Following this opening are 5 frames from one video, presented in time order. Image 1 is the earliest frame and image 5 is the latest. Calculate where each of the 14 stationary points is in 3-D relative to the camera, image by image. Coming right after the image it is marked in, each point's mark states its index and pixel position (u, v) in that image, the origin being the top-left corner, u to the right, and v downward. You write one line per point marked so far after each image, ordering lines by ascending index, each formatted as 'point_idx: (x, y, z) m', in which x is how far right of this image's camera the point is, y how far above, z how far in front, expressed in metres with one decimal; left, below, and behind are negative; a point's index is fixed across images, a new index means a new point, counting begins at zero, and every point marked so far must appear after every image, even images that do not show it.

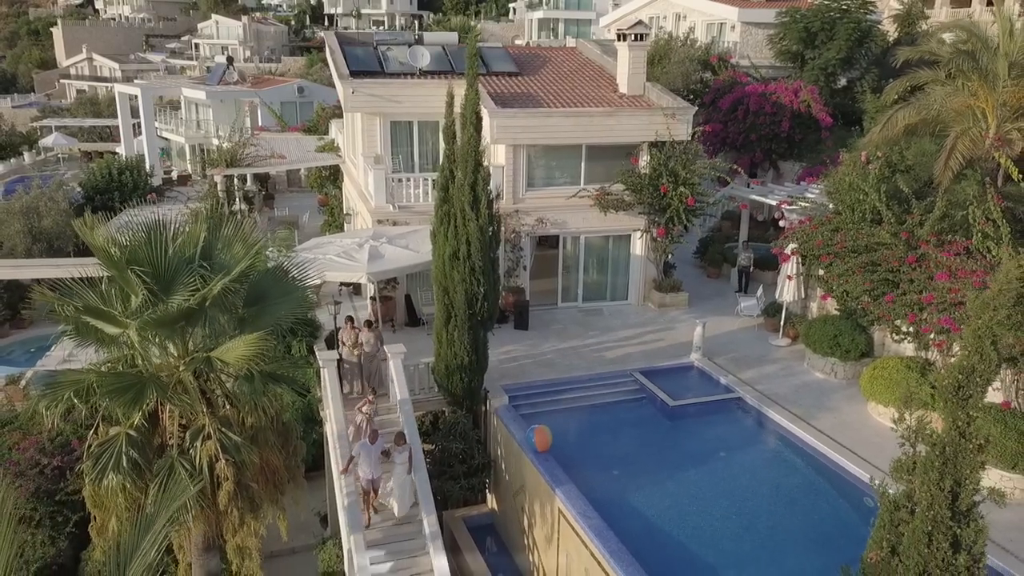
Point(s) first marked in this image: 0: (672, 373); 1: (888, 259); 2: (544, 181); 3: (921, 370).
0: (+3.3, -1.7, +16.3) m
1: (+6.4, +0.5, +13.7) m
2: (+0.8, +2.5, +18.9) m
3: (+6.9, -1.6, +13.1) m
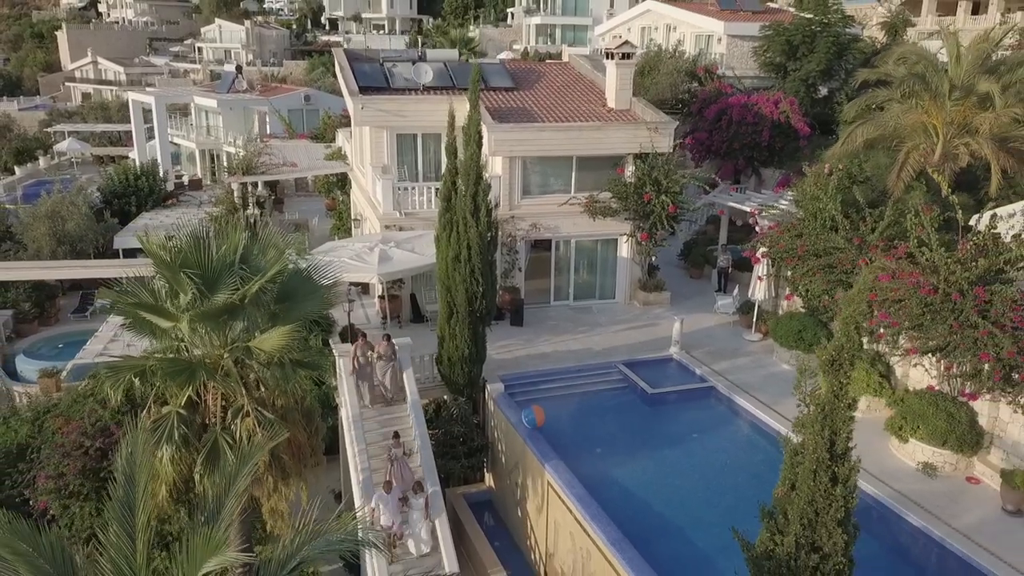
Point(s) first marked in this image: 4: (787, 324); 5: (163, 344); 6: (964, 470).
0: (+3.2, -1.7, +18.0) m
1: (+6.3, +0.5, +15.4) m
2: (+0.7, +2.5, +20.6) m
3: (+6.8, -1.6, +14.7) m
4: (+6.0, -0.8, +17.3) m
5: (-5.0, -0.8, +11.4) m
6: (+7.4, -3.0, +13.1) m
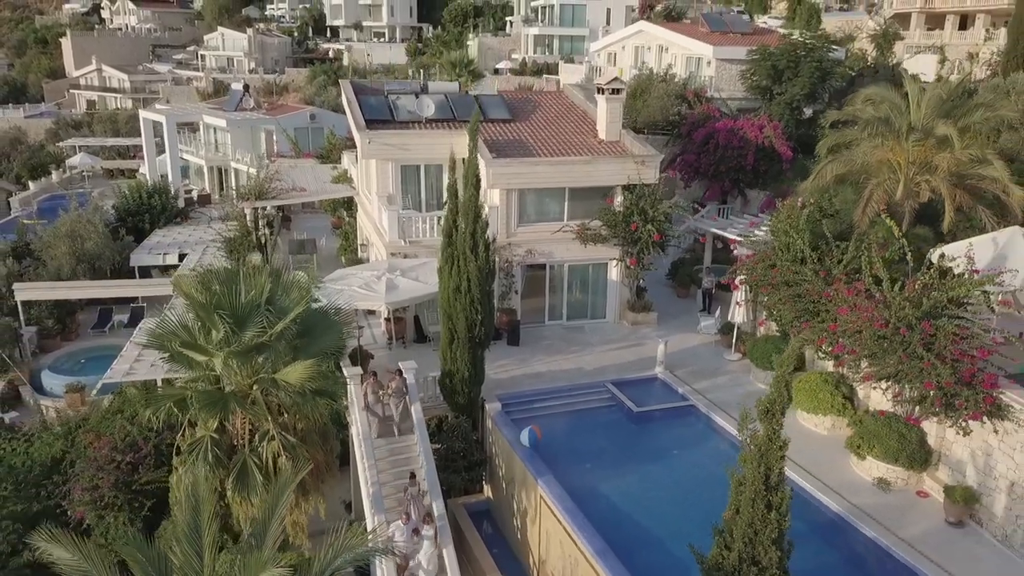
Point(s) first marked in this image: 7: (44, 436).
0: (+3.1, -2.3, +19.4) m
1: (+6.3, -0.1, +16.8) m
2: (+0.6, +1.9, +22.0) m
3: (+6.8, -2.2, +16.2) m
4: (+5.9, -1.4, +18.8) m
5: (-5.1, -1.4, +12.9) m
6: (+7.3, -3.6, +14.5) m
7: (-11.4, -3.6, +19.4) m
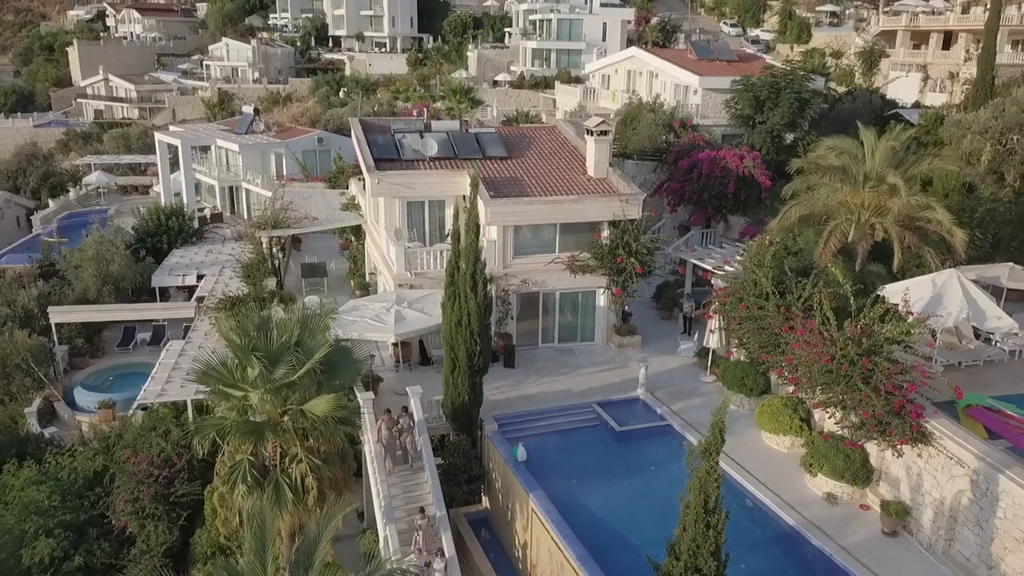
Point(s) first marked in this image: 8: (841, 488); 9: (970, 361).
0: (+3.0, -3.1, +21.5) m
1: (+6.2, -0.9, +18.9) m
2: (+0.5, +1.2, +24.1) m
3: (+6.6, -3.0, +18.3) m
4: (+5.8, -2.2, +20.8) m
5: (-5.2, -2.2, +14.9) m
6: (+7.2, -4.4, +16.6) m
7: (-11.5, -4.4, +21.5) m
8: (+6.8, -4.2, +16.6) m
9: (+10.8, -1.7, +18.8) m
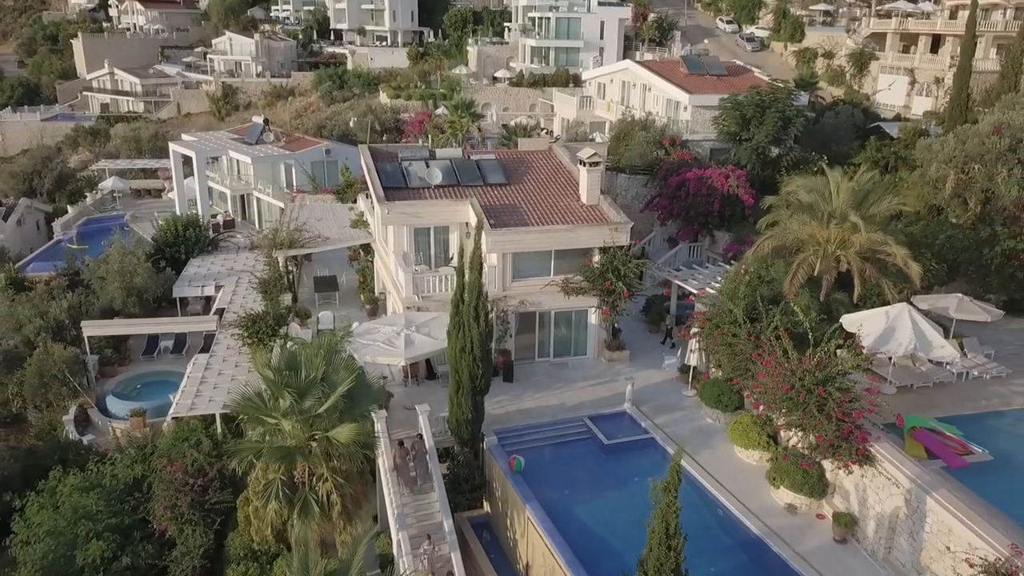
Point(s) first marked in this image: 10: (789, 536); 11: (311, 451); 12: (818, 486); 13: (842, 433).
0: (+3.0, -3.9, +23.7) m
1: (+6.1, -1.7, +21.1) m
2: (+0.5, +0.5, +26.2) m
3: (+6.6, -3.8, +20.5) m
4: (+5.7, -2.9, +23.1) m
5: (-5.2, -3.1, +17.1) m
6: (+7.2, -5.2, +18.9) m
7: (-11.5, -5.1, +23.7) m
8: (+6.8, -5.0, +18.8) m
9: (+10.8, -2.5, +21.0) m
10: (+6.2, -5.6, +17.9) m
11: (-4.3, -3.5, +17.1) m
12: (+7.1, -4.6, +18.6) m
13: (+7.2, -3.1, +17.3) m
